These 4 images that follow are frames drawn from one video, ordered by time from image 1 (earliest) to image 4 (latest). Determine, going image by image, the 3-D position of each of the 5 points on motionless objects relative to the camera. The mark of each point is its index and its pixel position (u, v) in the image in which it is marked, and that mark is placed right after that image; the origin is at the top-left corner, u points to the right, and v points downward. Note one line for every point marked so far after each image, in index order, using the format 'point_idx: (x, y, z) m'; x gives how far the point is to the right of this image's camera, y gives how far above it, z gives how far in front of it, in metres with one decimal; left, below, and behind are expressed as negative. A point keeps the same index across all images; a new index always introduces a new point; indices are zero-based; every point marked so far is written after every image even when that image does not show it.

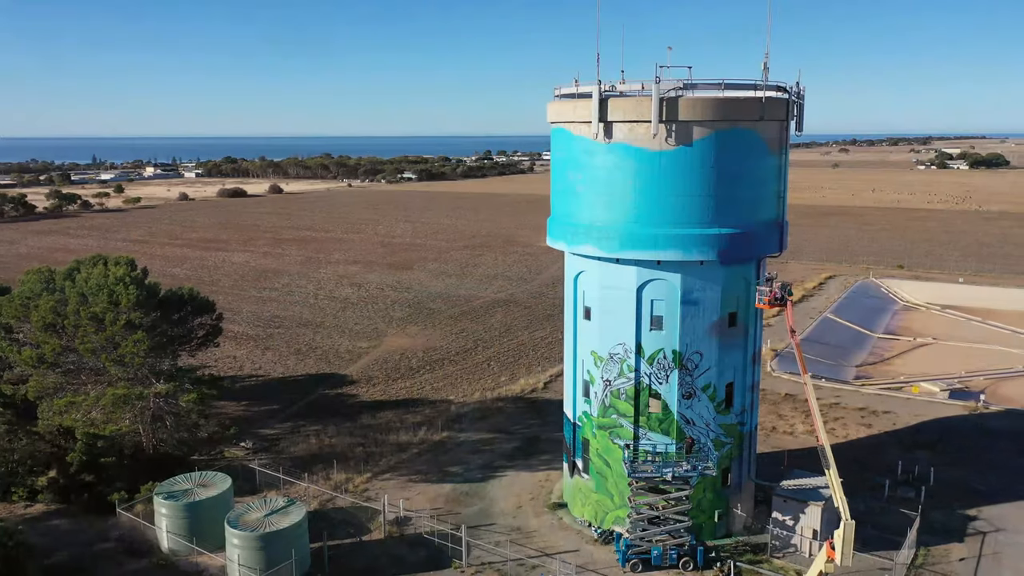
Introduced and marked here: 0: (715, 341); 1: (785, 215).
0: (+4.9, -1.3, +18.0) m
1: (+6.8, +1.8, +18.7) m
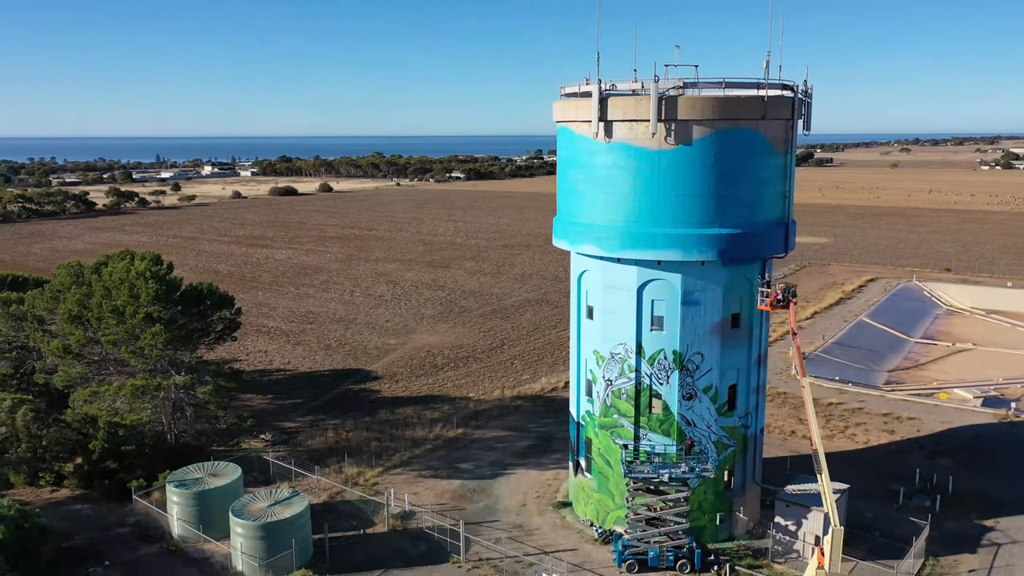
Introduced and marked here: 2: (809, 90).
0: (+4.9, -1.3, +17.9) m
1: (+6.9, +1.8, +18.4) m
2: (+7.2, +4.8, +18.1) m
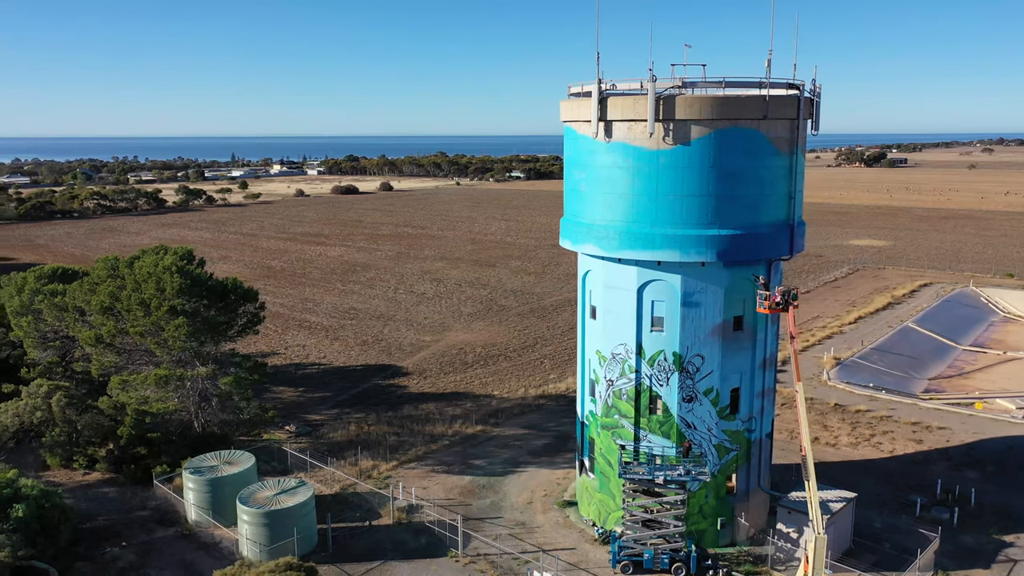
0: (+4.9, -1.3, +17.6) m
1: (+6.9, +1.7, +18.0) m
2: (+7.3, +4.7, +17.7) m
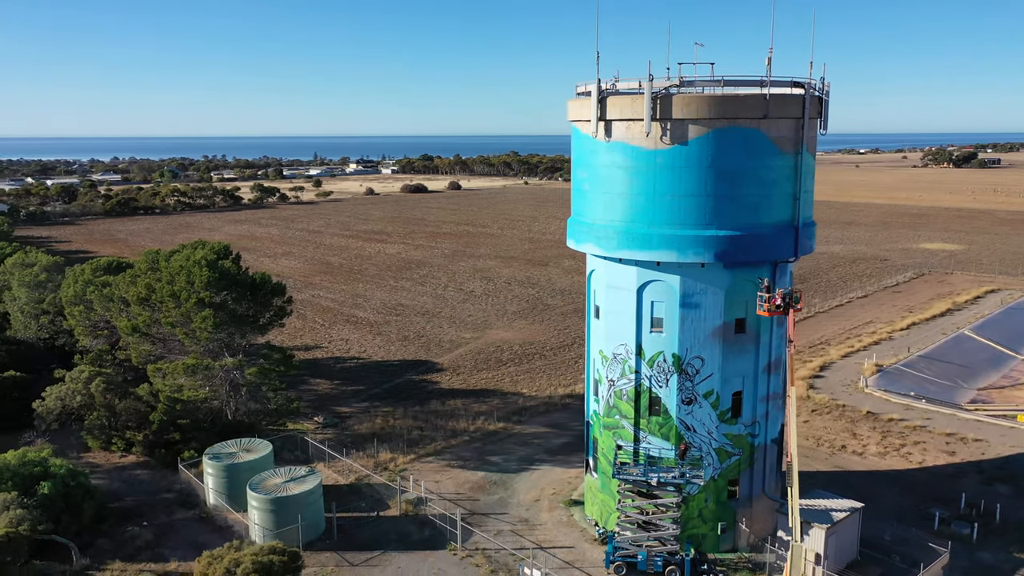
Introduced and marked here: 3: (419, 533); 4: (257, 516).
0: (+4.8, -1.4, +17.4) m
1: (+6.9, +1.7, +17.6) m
2: (+7.3, +4.7, +17.3) m
3: (-2.4, -6.4, +19.7) m
4: (-6.5, -5.8, +18.9) m
